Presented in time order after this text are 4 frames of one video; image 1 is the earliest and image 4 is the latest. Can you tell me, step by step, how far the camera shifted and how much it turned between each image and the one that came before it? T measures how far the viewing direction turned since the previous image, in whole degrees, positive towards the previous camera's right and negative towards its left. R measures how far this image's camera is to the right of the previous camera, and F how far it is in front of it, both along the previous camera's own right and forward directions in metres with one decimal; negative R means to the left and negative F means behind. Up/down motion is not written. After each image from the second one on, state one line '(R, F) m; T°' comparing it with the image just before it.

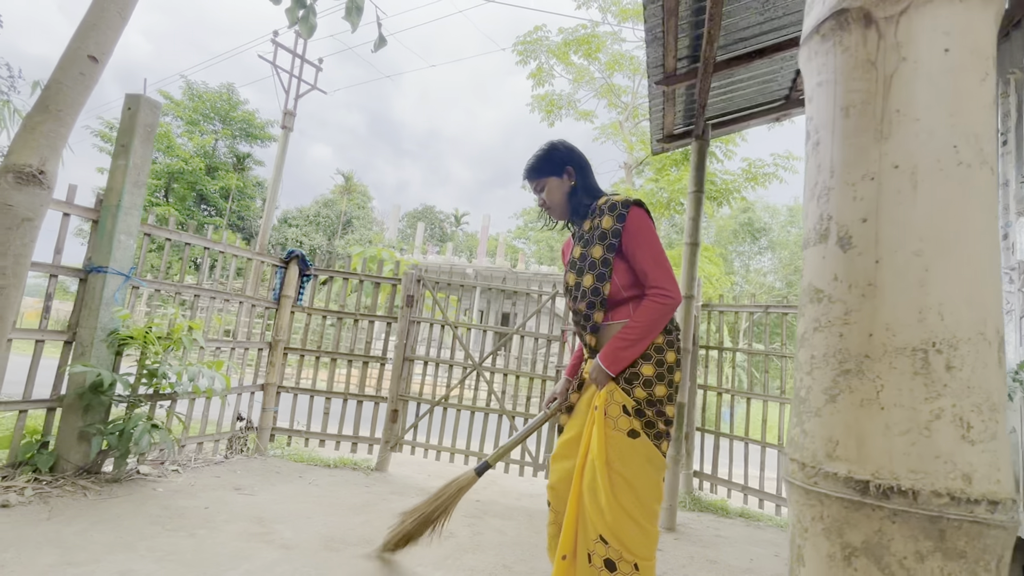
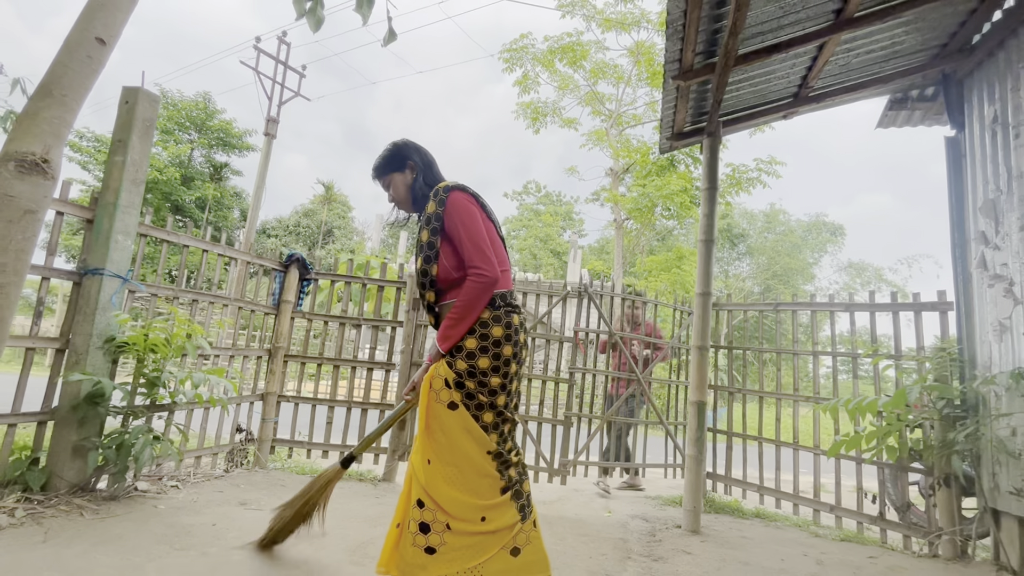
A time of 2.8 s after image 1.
(-0.2, +0.1) m; +2°
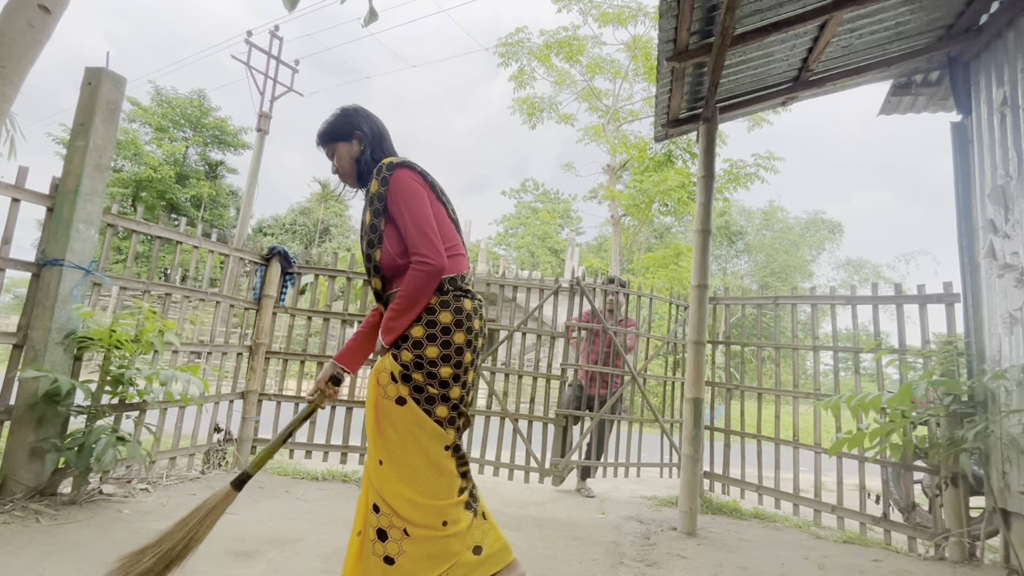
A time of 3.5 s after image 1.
(+0.1, +0.2) m; 0°
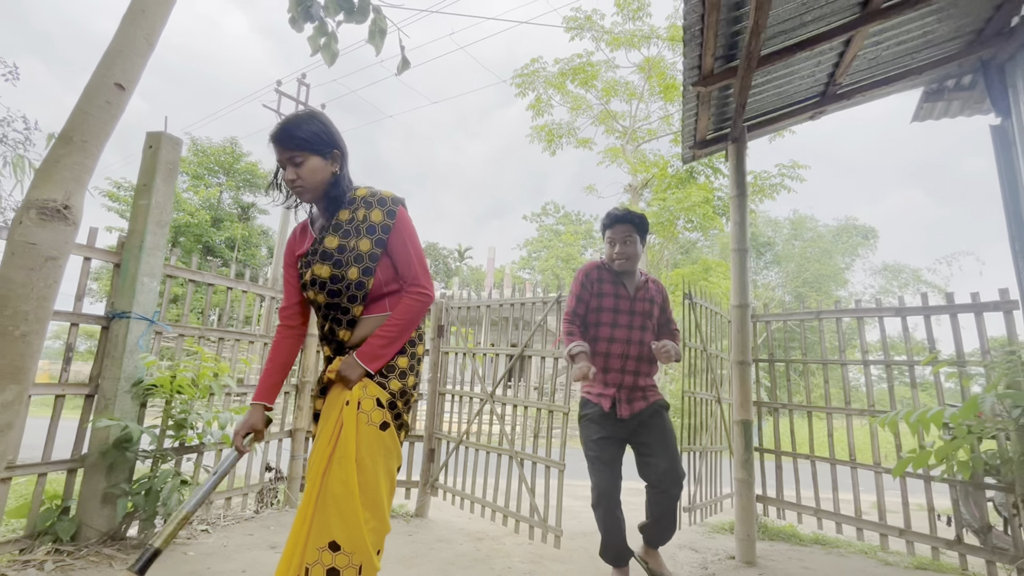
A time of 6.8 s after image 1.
(-0.1, 0.0) m; -3°
